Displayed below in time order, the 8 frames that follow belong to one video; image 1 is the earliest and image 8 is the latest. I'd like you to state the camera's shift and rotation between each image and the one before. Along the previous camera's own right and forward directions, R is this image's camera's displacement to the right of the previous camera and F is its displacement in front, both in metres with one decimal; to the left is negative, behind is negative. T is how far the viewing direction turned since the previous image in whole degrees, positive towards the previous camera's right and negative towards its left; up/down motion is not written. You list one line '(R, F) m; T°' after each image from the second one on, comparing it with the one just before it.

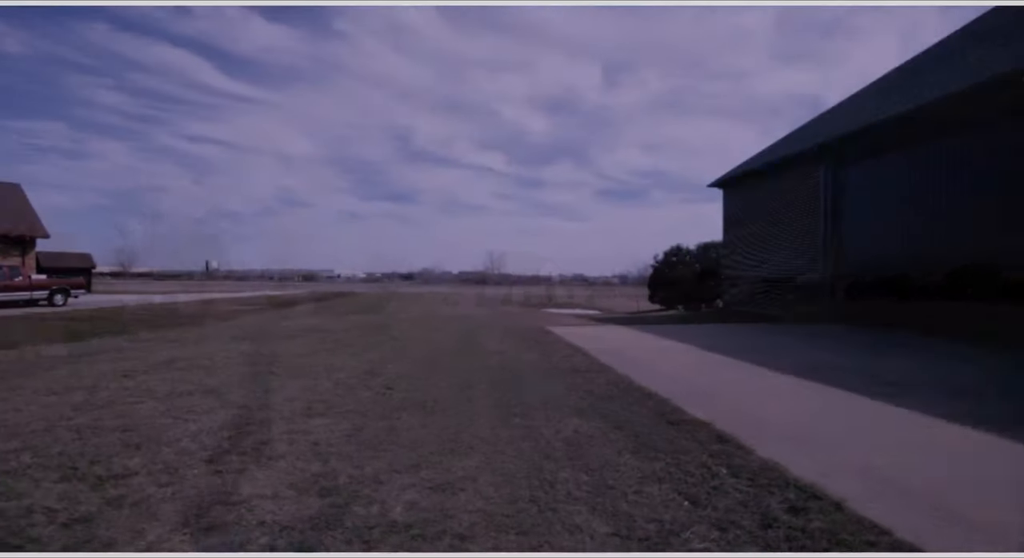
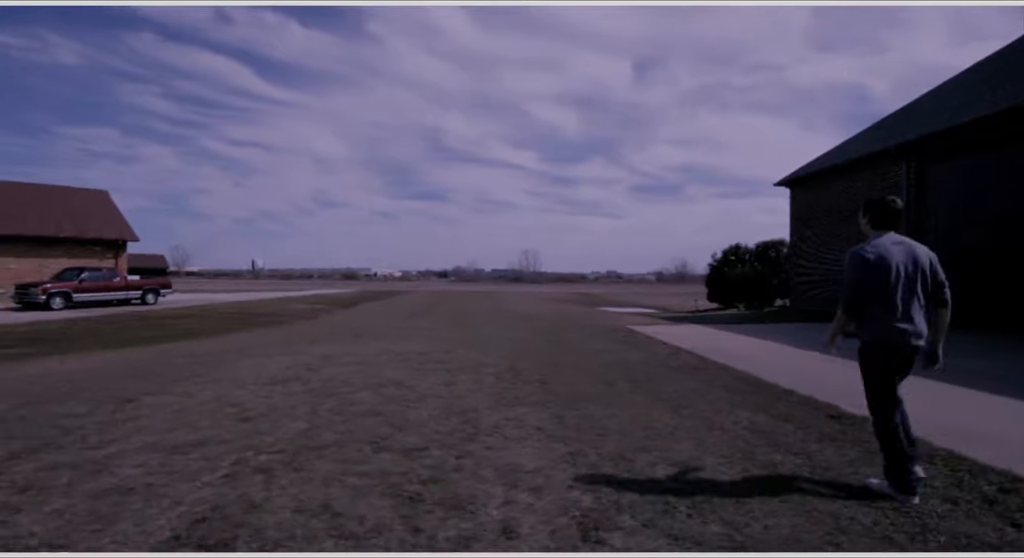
(-1.6, -0.7) m; -4°
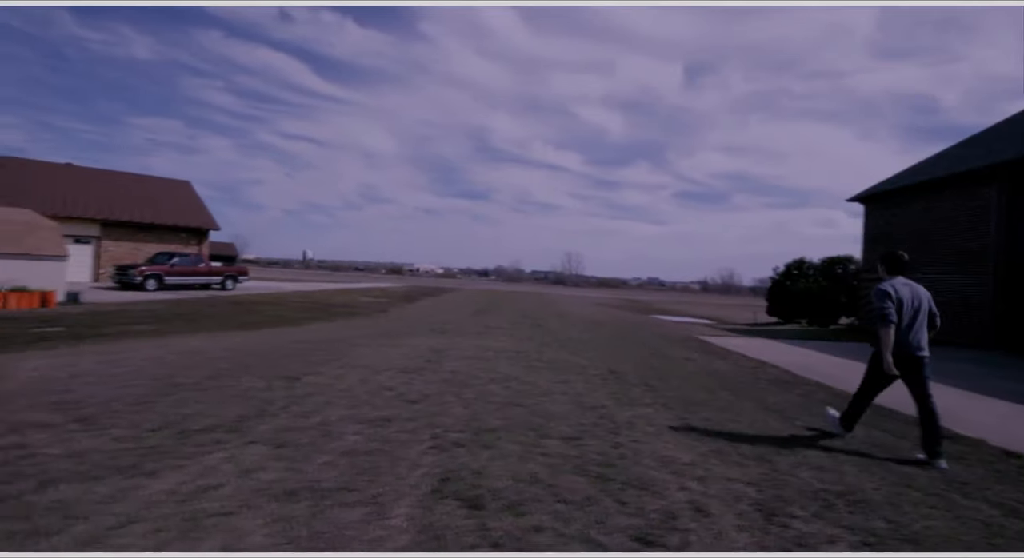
(-1.1, -0.6) m; -4°
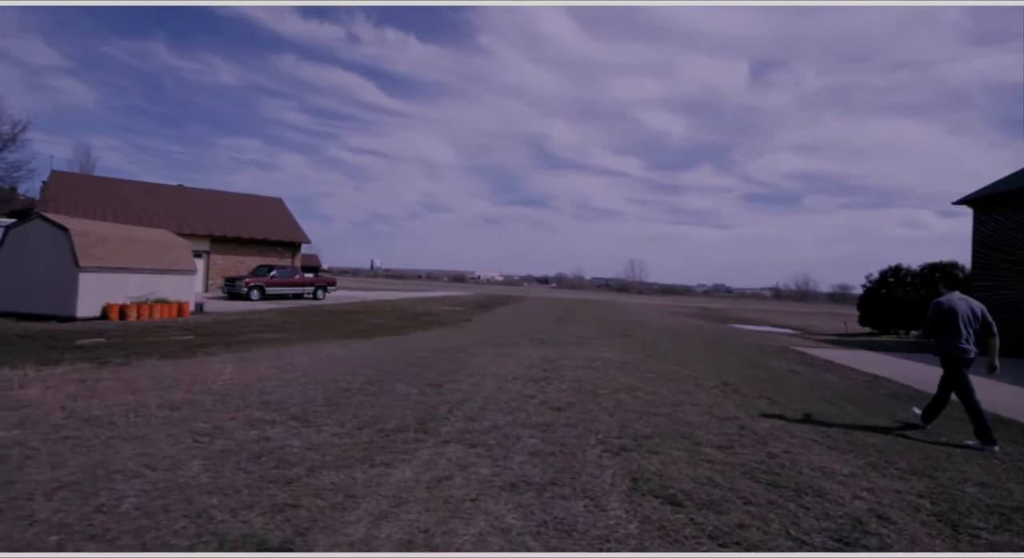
(-1.0, -0.6) m; -7°
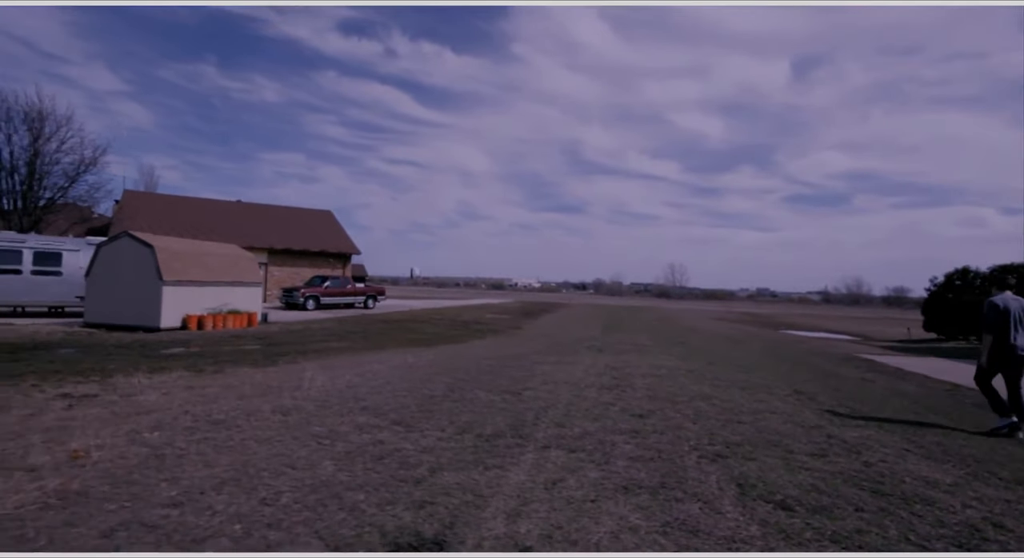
(-0.6, -0.3) m; -4°
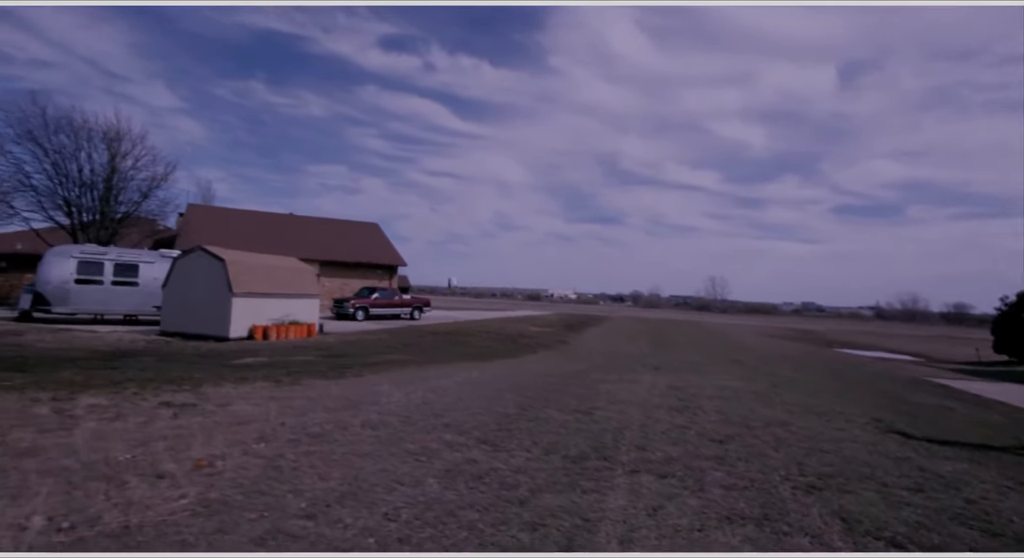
(-0.6, -0.2) m; -4°
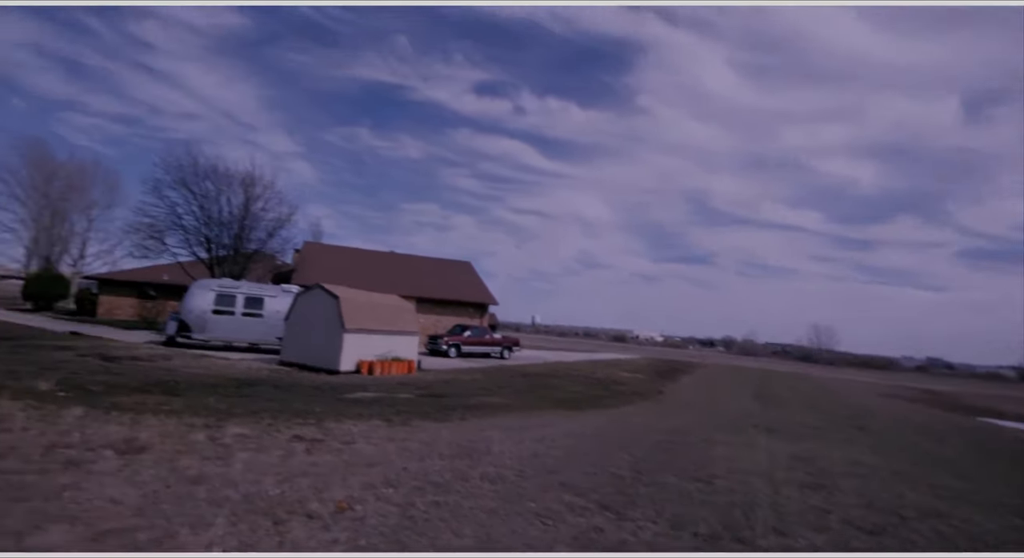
(-0.5, -0.1) m; -9°
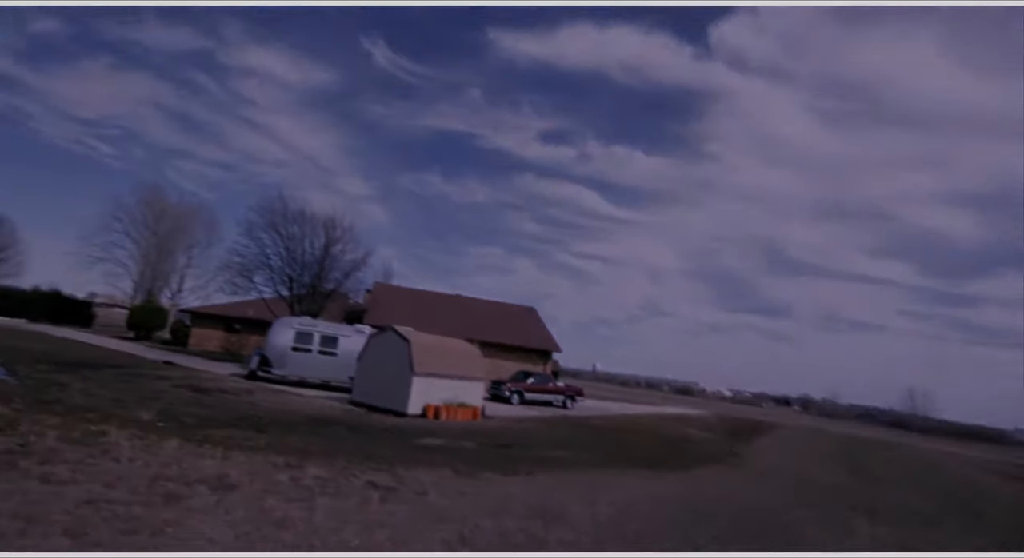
(-0.3, 0.0) m; -7°
